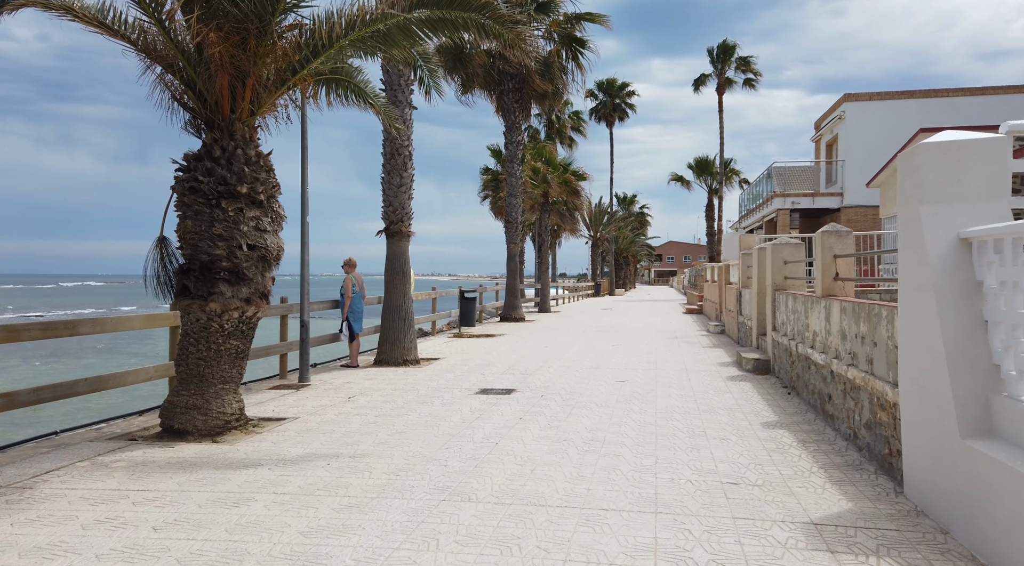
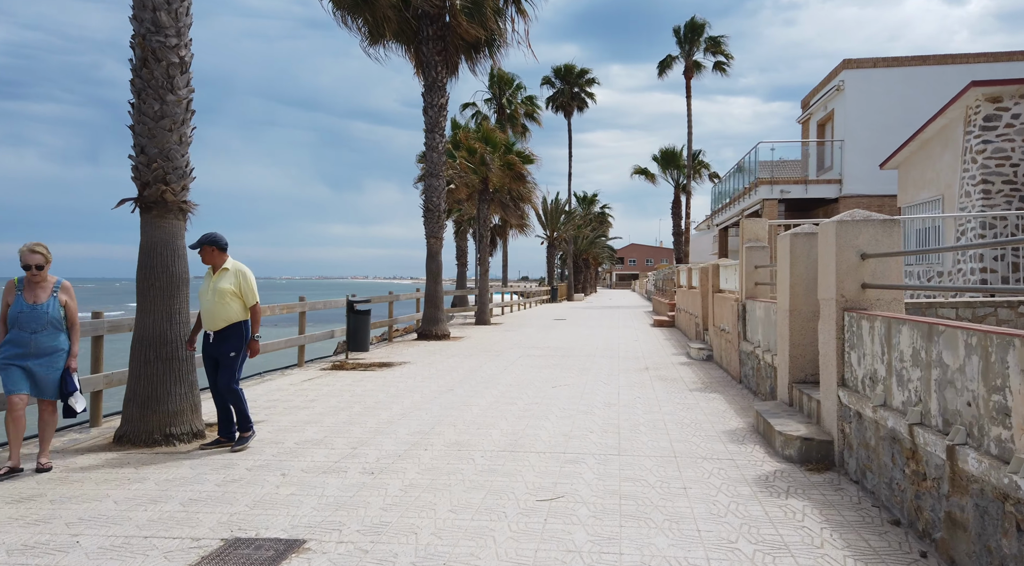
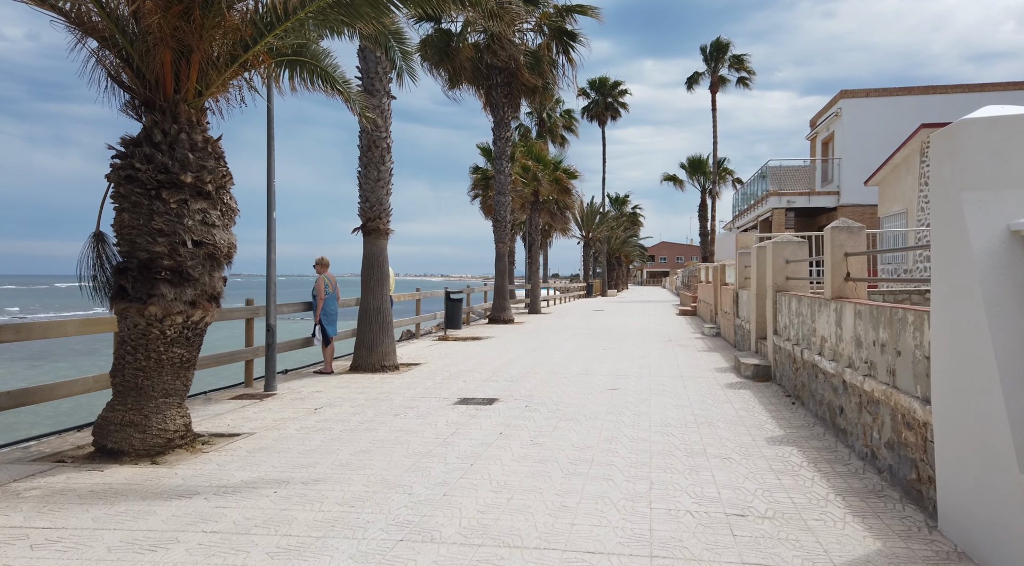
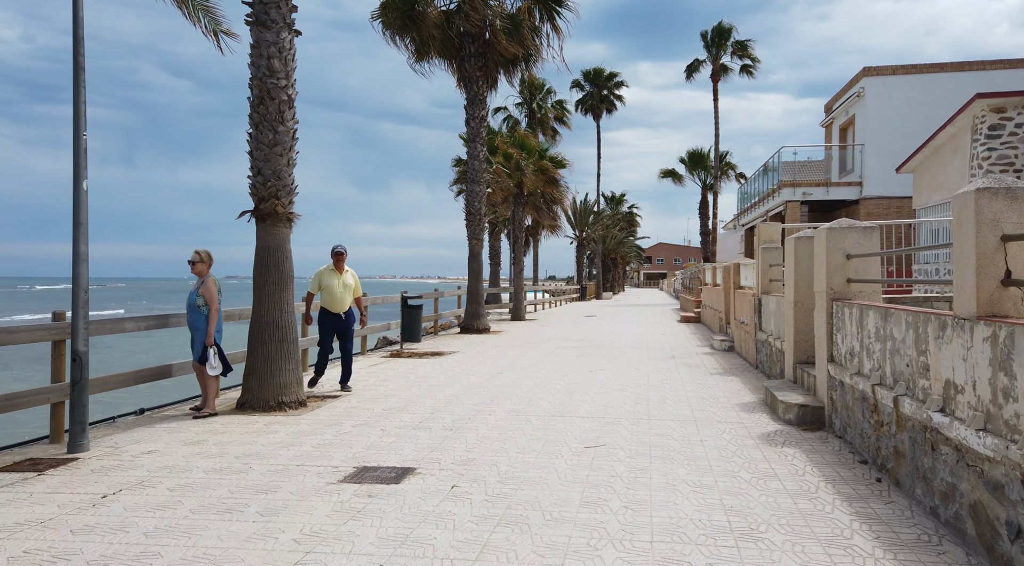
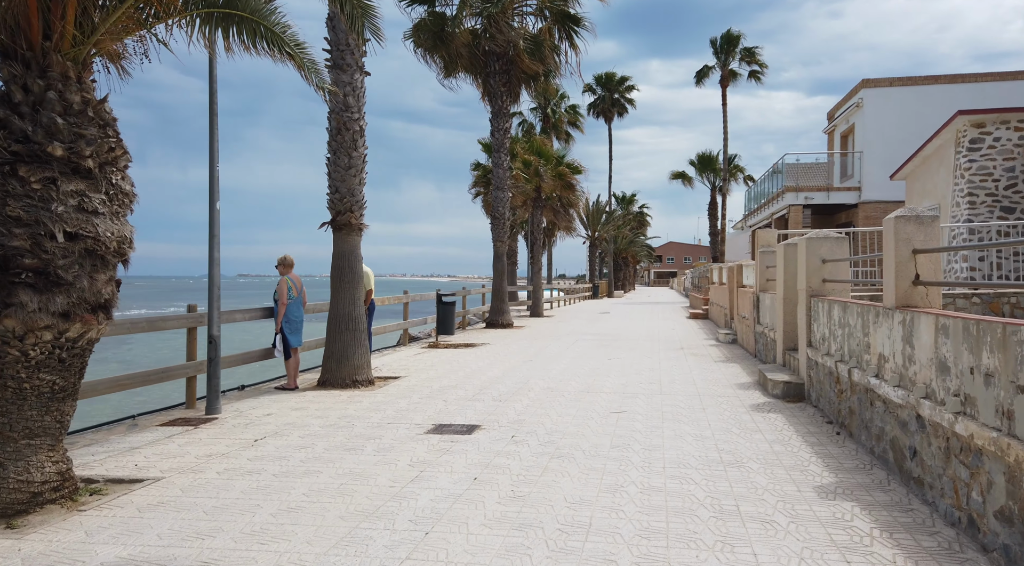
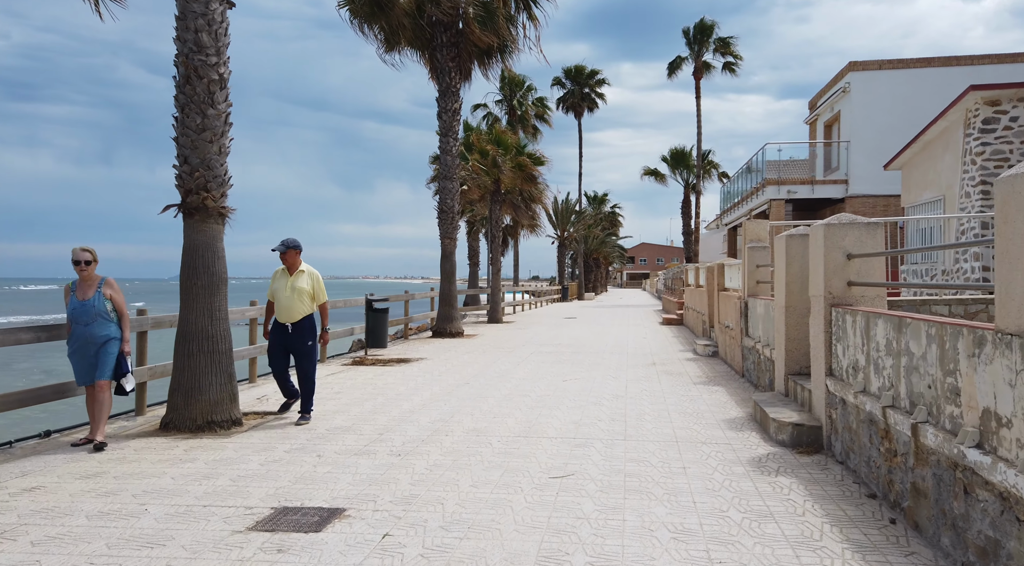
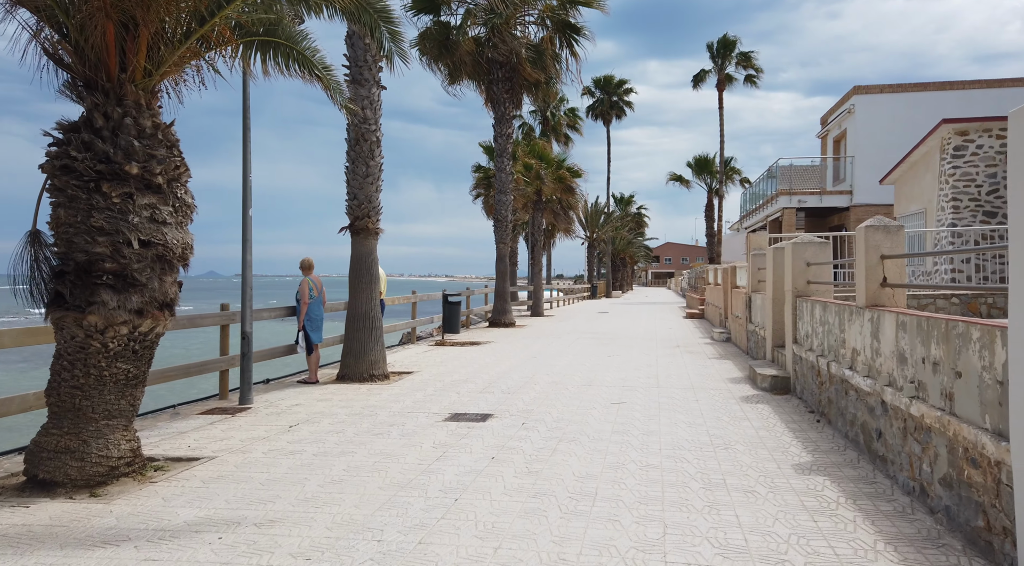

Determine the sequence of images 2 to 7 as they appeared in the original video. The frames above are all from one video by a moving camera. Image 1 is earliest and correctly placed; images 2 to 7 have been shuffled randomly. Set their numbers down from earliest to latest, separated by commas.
3, 7, 5, 4, 6, 2
